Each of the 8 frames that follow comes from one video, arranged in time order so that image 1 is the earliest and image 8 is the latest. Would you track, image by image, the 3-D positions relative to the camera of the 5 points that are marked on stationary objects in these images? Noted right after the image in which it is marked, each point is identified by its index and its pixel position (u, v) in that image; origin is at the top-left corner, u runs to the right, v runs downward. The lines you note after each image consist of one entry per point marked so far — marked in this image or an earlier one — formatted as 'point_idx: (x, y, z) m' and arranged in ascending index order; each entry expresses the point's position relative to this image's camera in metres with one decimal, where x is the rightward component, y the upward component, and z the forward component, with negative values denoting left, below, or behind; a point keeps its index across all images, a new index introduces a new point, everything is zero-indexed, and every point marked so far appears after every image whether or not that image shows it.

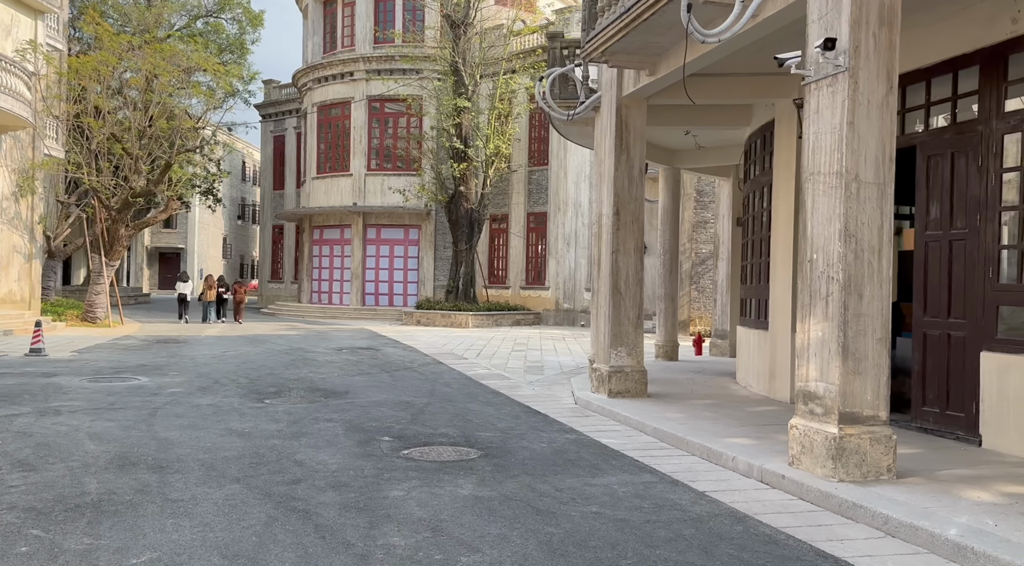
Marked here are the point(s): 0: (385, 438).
0: (-1.1, -1.4, +7.9) m
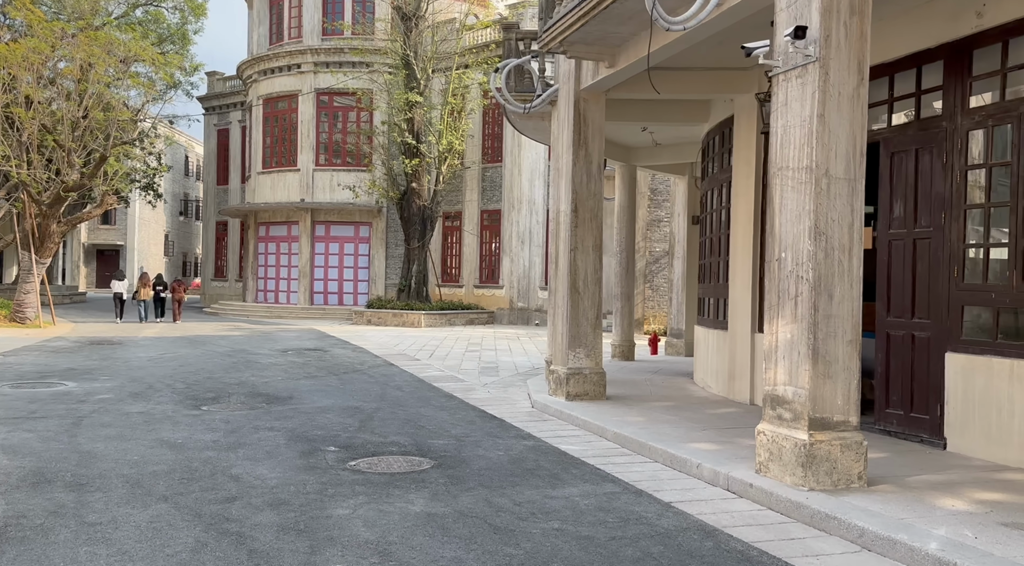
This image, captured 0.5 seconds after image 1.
0: (-1.5, -1.4, +7.5) m
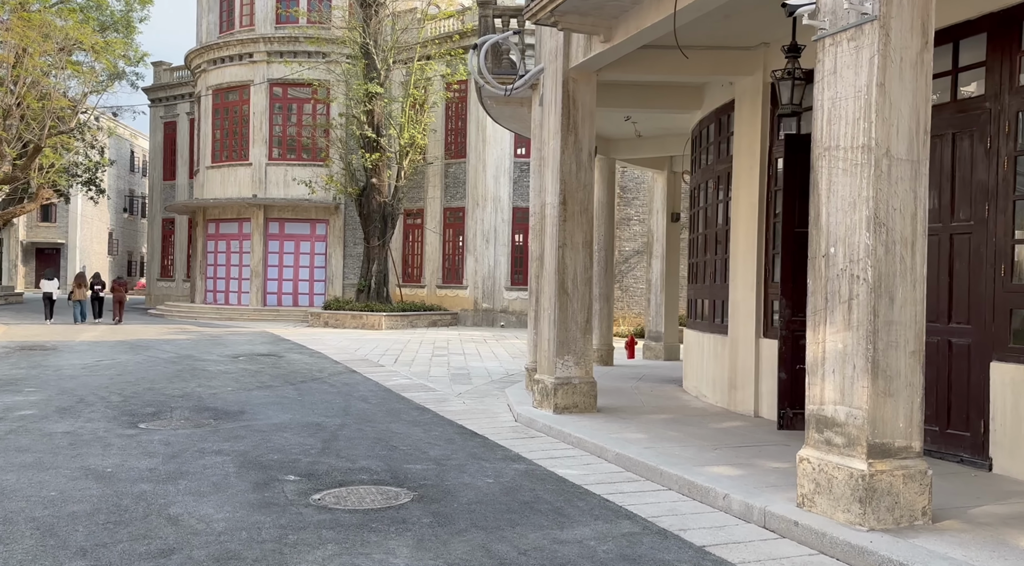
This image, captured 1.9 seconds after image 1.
0: (-1.6, -1.4, +6.4) m
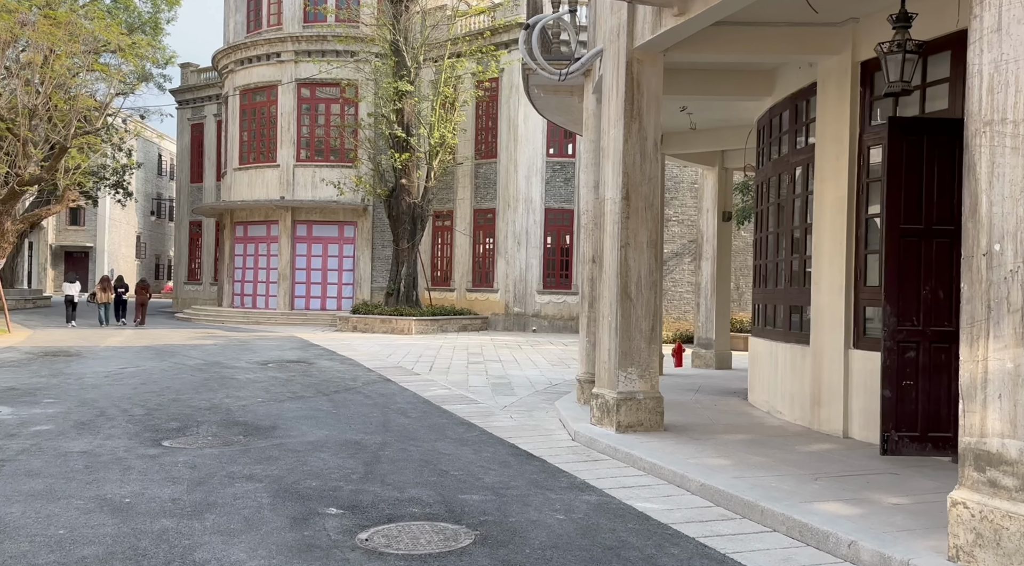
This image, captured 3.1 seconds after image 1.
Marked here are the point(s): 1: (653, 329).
0: (-1.1, -1.4, +5.6) m
1: (+1.3, -0.4, +8.0) m
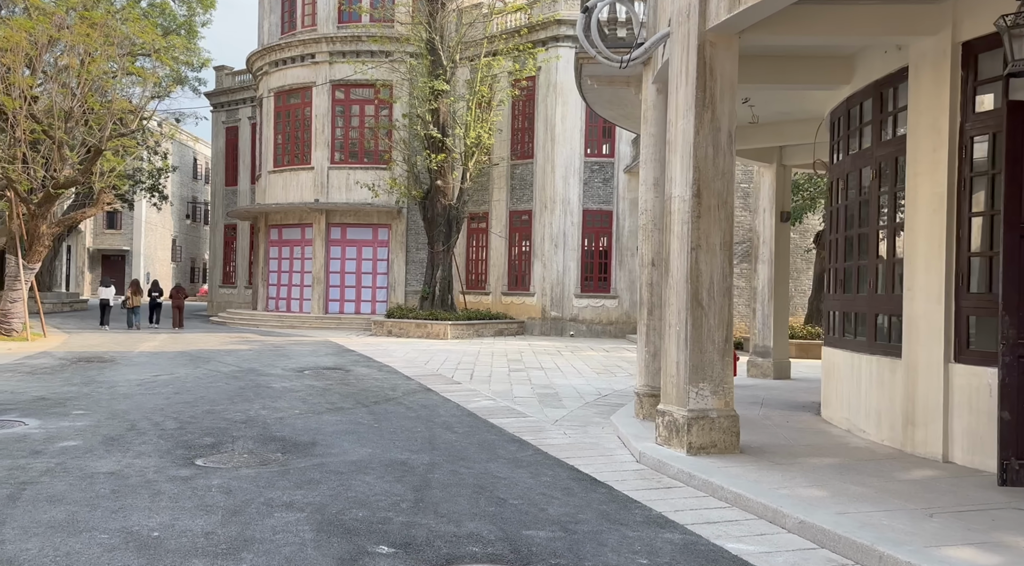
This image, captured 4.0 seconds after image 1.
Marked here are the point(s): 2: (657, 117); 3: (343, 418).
0: (-0.7, -1.5, +4.9) m
1: (+1.8, -0.5, +7.3) m
2: (+1.5, +1.7, +9.1) m
3: (-1.9, -1.5, +10.1) m
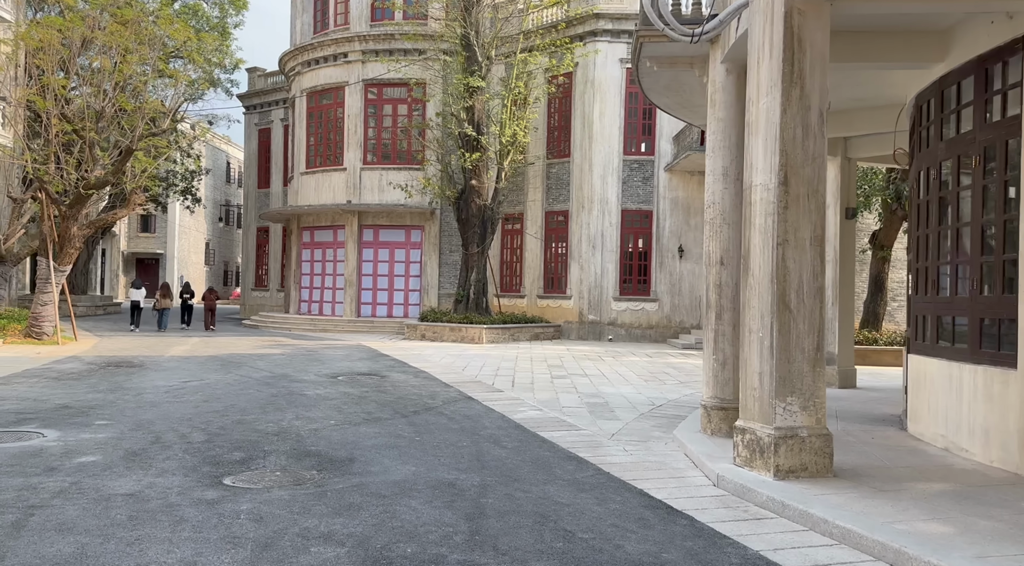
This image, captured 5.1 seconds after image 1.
0: (-0.3, -1.5, +4.2) m
1: (+2.2, -0.5, +6.5) m
2: (+2.0, +1.7, +8.3) m
3: (-1.4, -1.6, +9.4) m
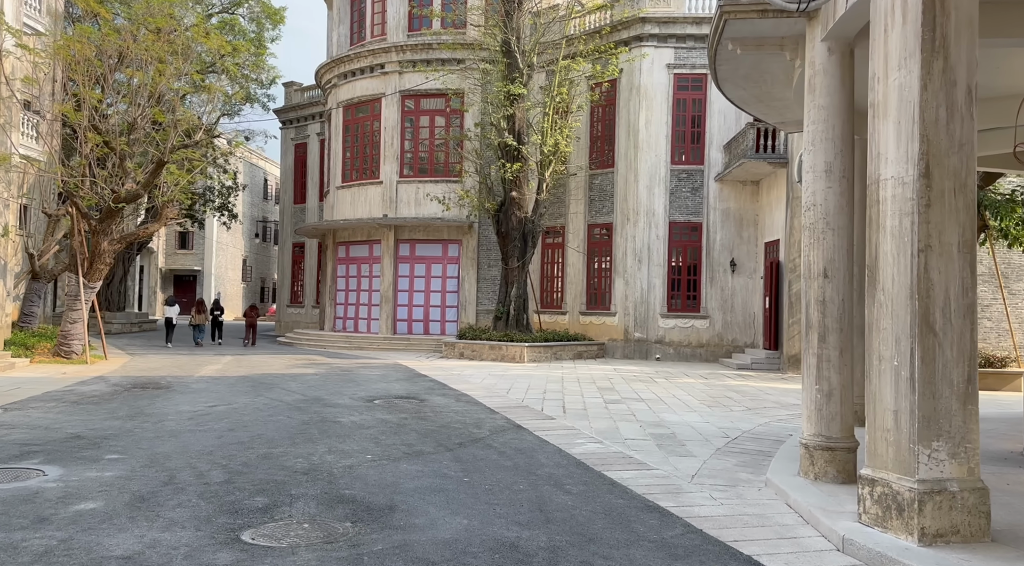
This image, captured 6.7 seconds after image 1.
0: (0.0, -1.5, +3.0) m
1: (+2.7, -0.6, +5.2) m
2: (+2.5, +1.6, +7.1) m
3: (-0.8, -1.7, +8.2) m
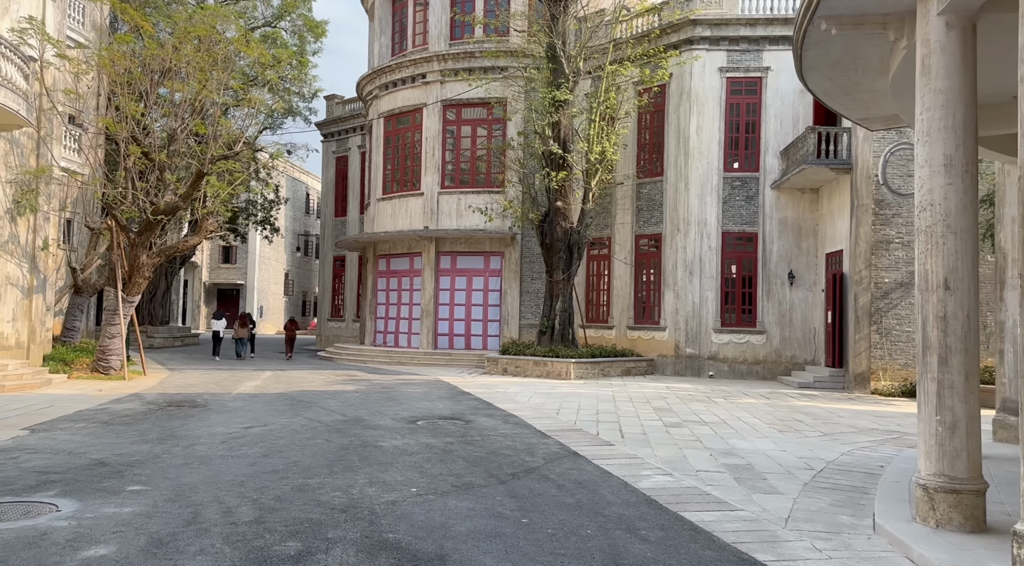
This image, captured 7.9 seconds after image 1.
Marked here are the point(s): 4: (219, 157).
0: (+0.3, -1.6, +2.0) m
1: (+3.1, -0.6, +4.2) m
2: (+3.0, +1.5, +6.1) m
3: (-0.3, -1.8, +7.3) m
4: (-6.7, +2.9, +20.0) m
